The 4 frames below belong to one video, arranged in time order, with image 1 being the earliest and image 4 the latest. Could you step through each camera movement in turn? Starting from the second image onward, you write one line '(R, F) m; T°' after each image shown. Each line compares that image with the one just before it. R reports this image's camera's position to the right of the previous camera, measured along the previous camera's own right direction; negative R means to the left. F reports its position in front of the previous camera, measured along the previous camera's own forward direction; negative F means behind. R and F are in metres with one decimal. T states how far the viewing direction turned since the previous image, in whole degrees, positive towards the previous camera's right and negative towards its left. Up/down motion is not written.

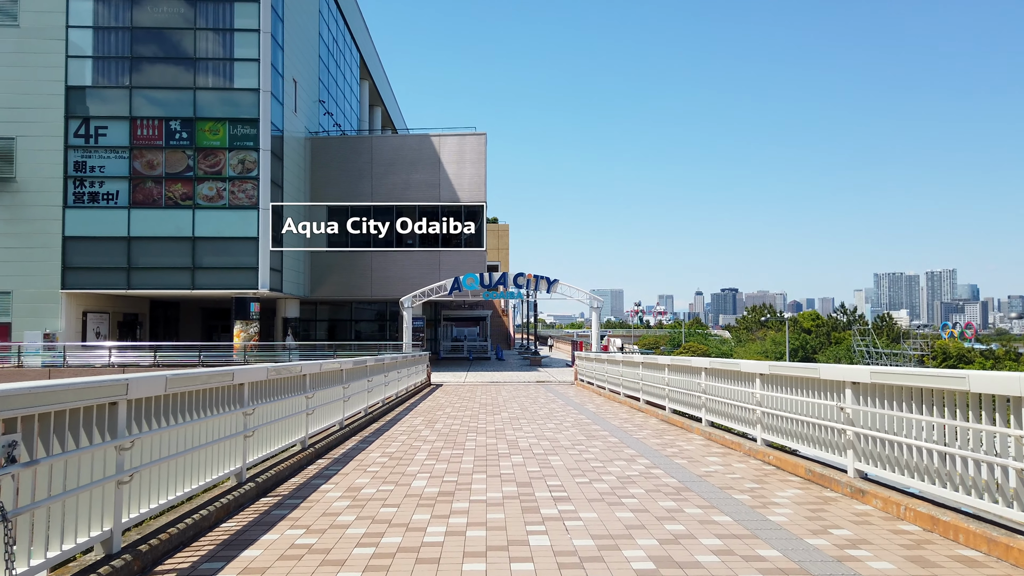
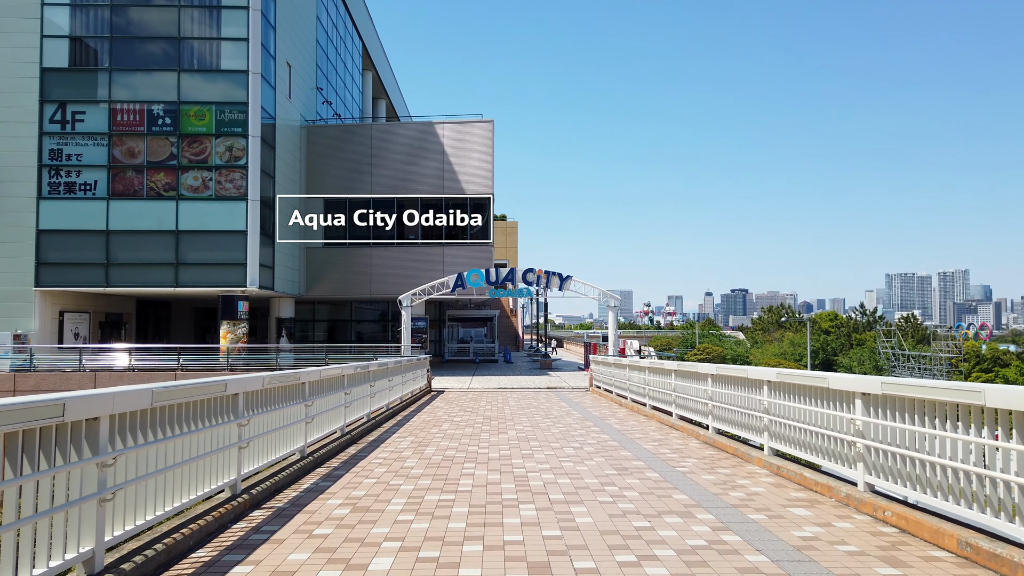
(0.0, +2.2) m; -1°
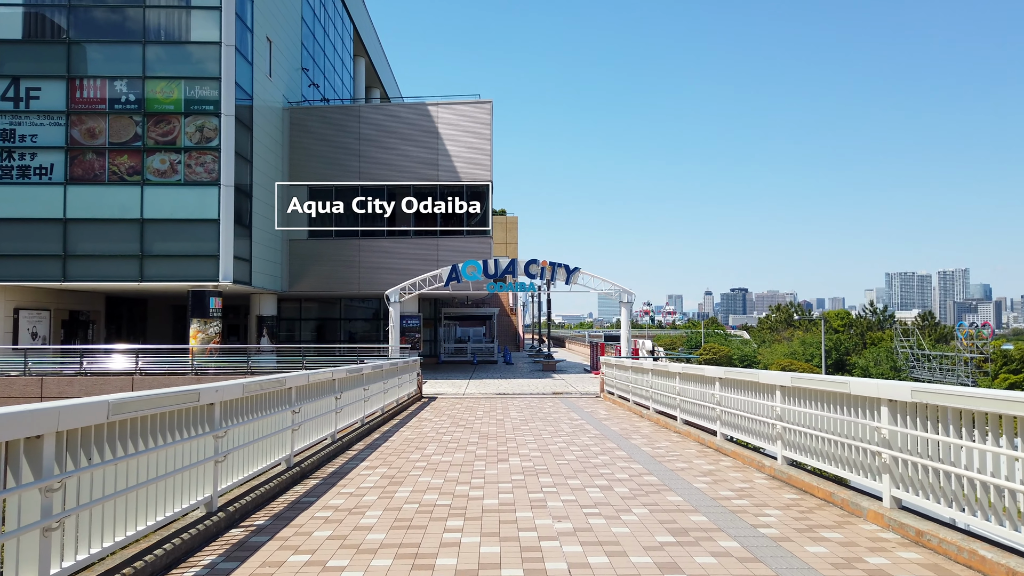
(0.0, +0.8) m; 0°
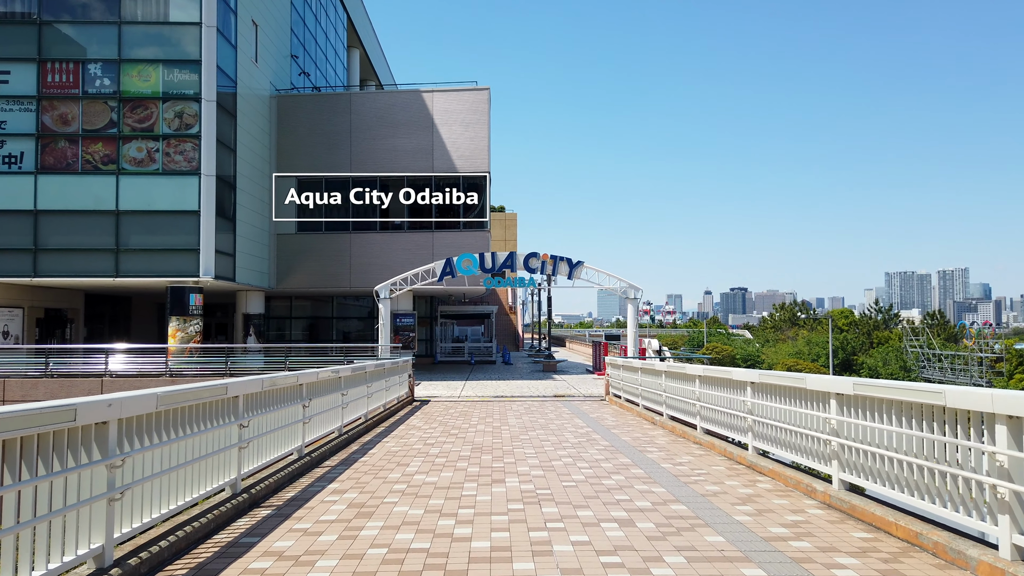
(0.0, +1.1) m; 0°
